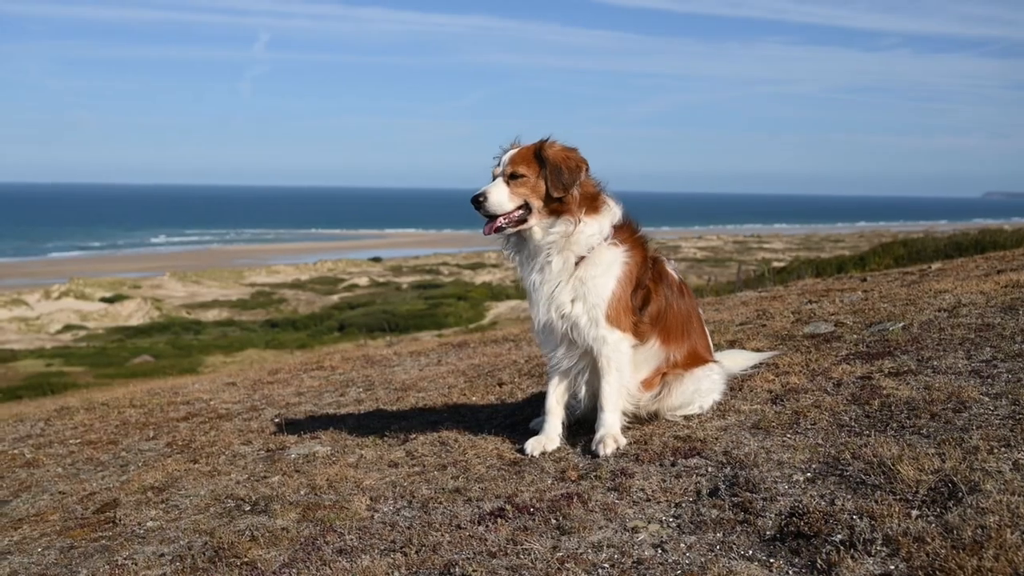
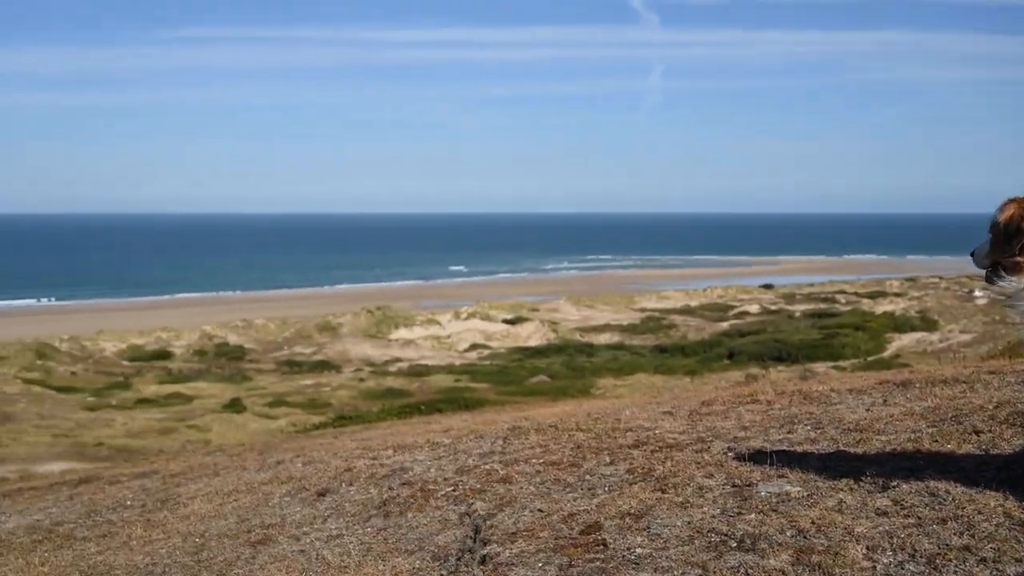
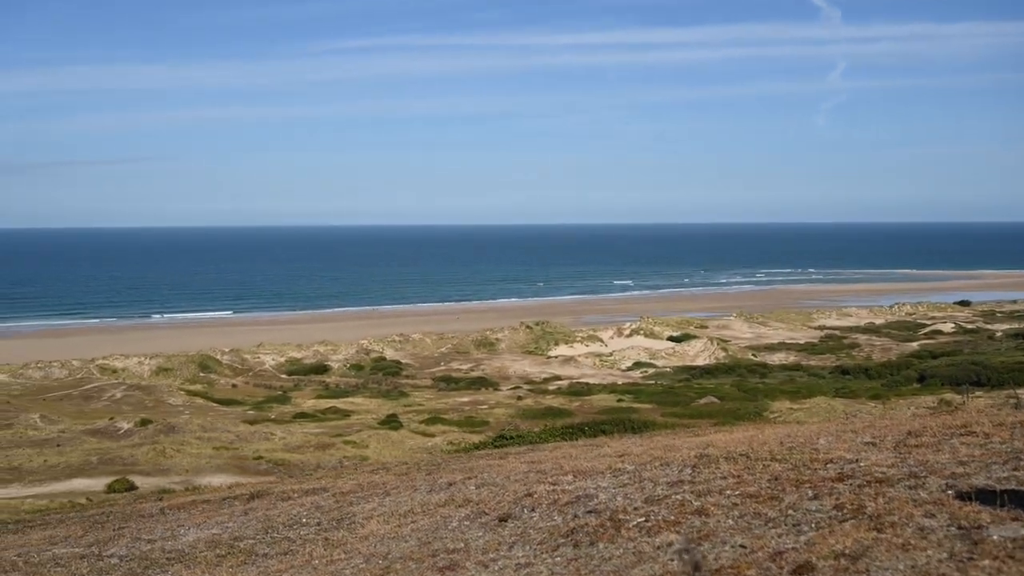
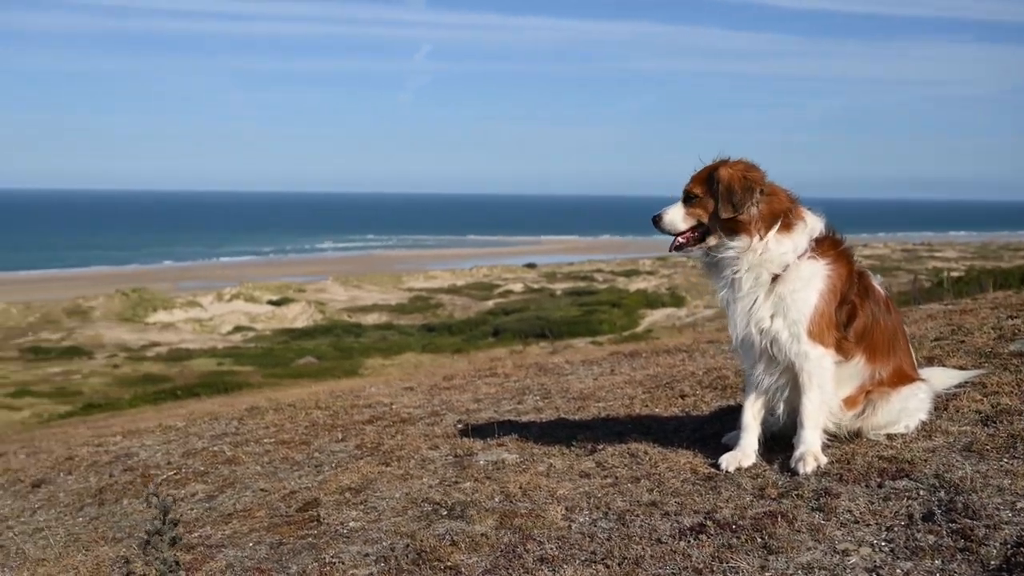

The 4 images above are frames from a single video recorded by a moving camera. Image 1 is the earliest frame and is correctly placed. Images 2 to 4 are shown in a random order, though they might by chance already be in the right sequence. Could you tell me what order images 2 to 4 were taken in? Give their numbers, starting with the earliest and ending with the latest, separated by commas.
4, 2, 3
